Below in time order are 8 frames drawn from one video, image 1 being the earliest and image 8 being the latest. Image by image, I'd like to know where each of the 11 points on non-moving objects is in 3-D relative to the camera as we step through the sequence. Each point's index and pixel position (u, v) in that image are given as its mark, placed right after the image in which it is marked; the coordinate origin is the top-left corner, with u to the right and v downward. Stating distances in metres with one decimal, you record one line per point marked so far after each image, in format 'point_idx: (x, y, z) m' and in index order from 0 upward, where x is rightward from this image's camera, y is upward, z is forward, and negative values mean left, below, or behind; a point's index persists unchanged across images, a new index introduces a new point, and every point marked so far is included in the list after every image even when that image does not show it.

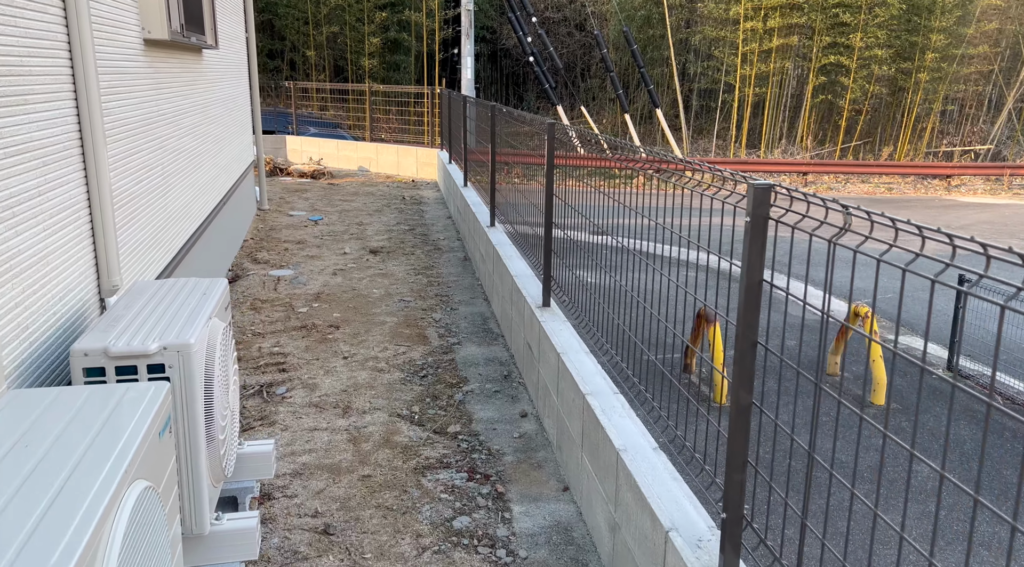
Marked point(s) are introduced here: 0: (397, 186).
0: (-1.6, +1.3, +11.3) m
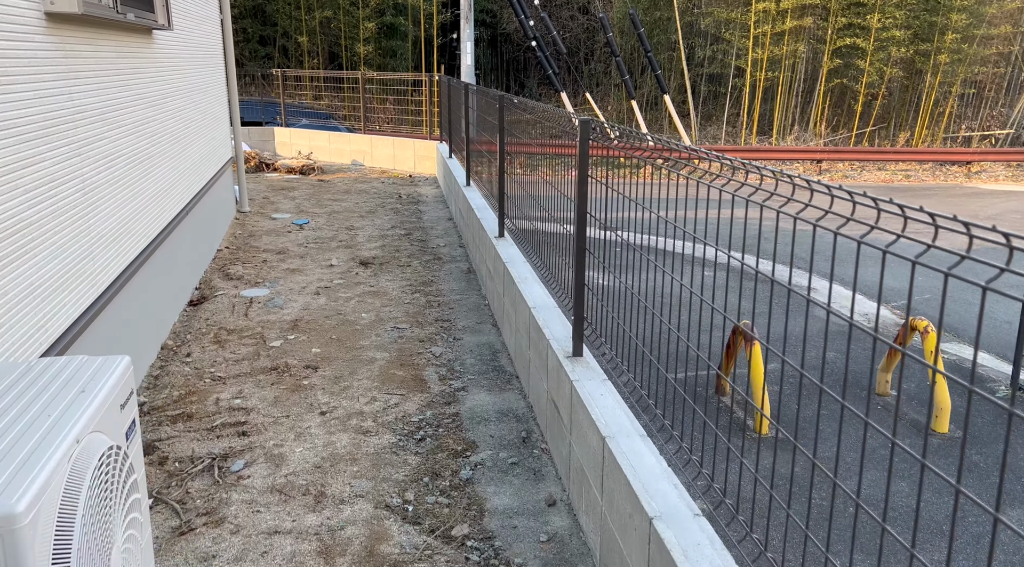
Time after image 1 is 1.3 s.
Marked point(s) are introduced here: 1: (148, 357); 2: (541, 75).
0: (-1.5, +1.3, +10.4) m
1: (-1.8, -0.4, +4.0) m
2: (+0.6, +5.1, +20.0) m
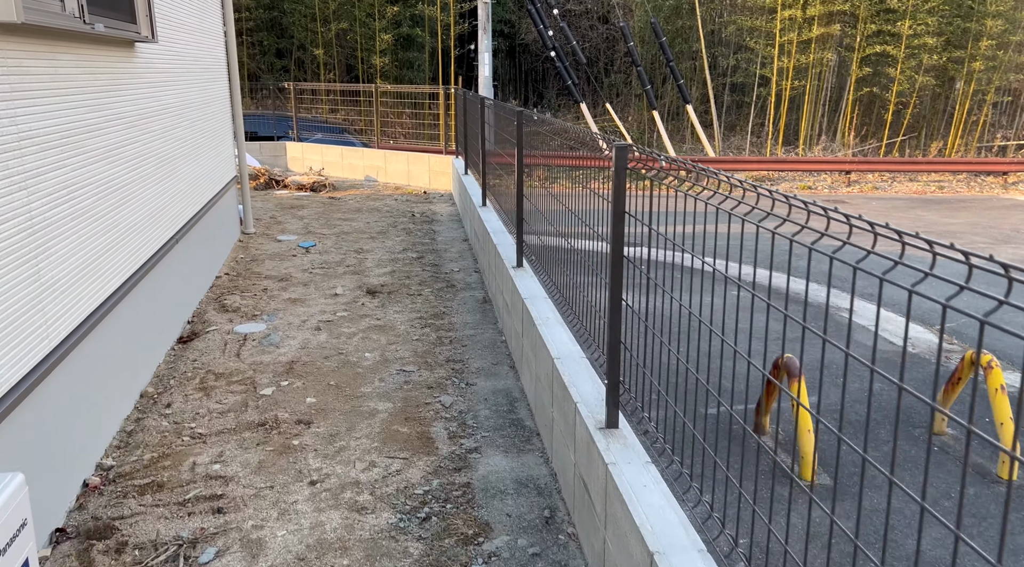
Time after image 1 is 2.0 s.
0: (-1.3, +1.0, +9.9) m
1: (-1.7, -0.5, +3.6) m
2: (+1.1, +4.7, +19.5) m
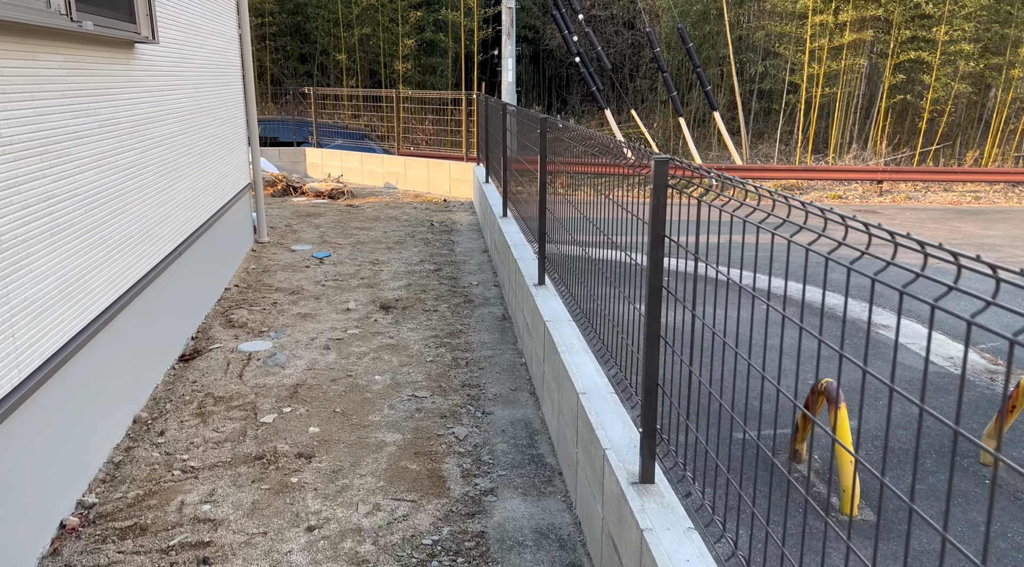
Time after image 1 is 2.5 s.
0: (-1.0, +0.9, +9.6) m
1: (-1.6, -0.6, +3.3) m
2: (+1.6, +4.5, +19.2) m
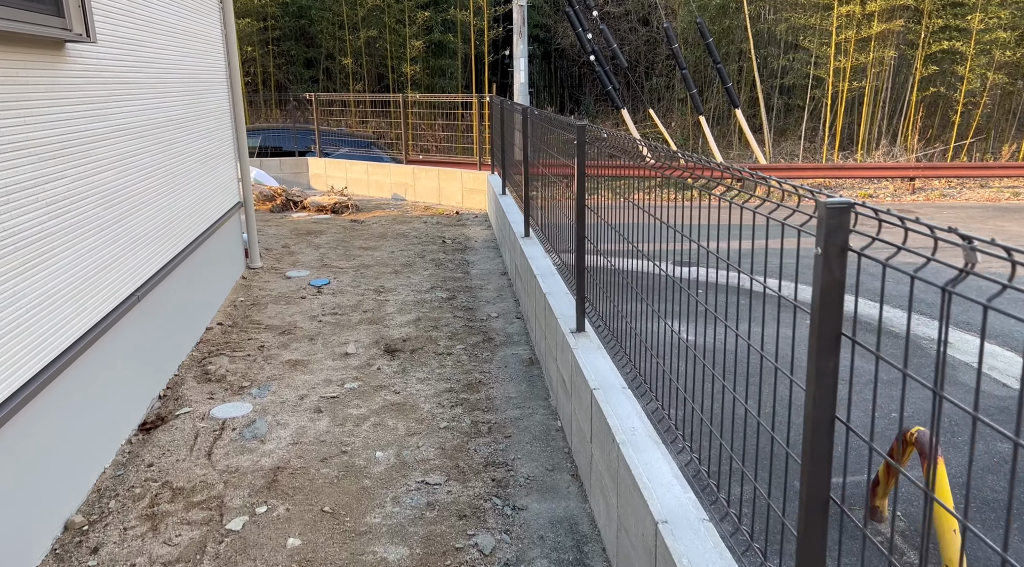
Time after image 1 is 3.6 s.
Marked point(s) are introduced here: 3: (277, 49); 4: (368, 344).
0: (-0.8, +0.7, +8.8) m
1: (-1.5, -0.8, +2.5) m
2: (+1.9, +4.3, +18.3) m
3: (-4.1, +4.1, +14.3) m
4: (-0.8, -0.3, +4.7) m
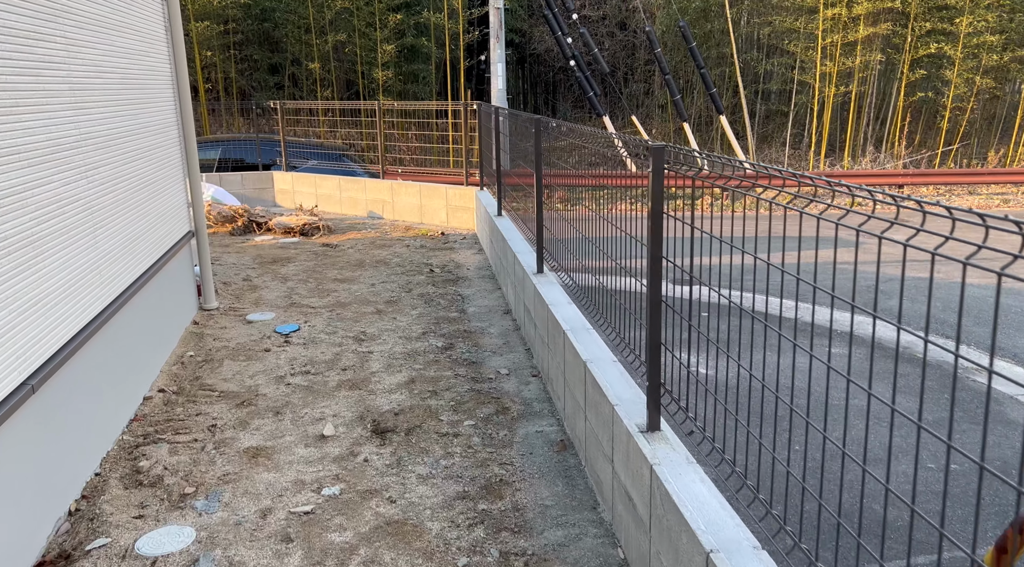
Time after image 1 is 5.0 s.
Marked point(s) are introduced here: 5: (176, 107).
0: (-0.9, +0.4, +7.8) m
1: (-1.3, -1.1, +1.4) m
2: (+1.4, +4.0, +17.5) m
3: (-4.4, +3.7, +13.2) m
4: (-0.7, -0.6, +3.7) m
5: (-2.2, +1.2, +5.5) m
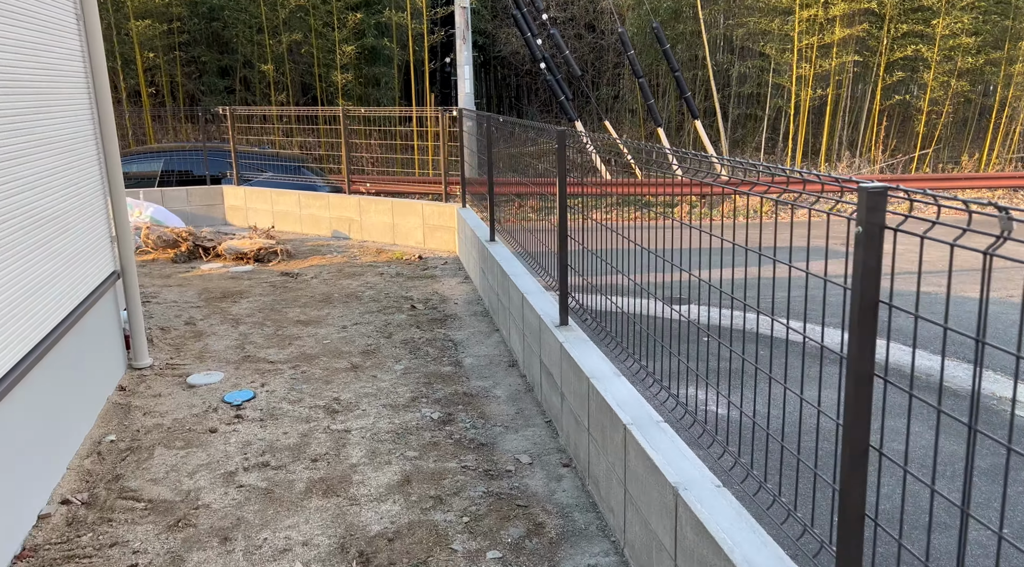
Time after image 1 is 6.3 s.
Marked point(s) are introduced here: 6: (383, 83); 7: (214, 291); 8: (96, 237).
0: (-1.0, +0.1, +6.8) m
1: (-1.0, -1.4, +0.4) m
2: (+0.8, +3.7, +16.5) m
3: (-4.8, +3.3, +12.0) m
4: (-0.6, -0.9, +2.7) m
5: (-2.2, +0.9, +4.4) m
6: (-1.9, +3.1, +12.6) m
7: (-2.2, -0.1, +6.2) m
8: (-2.2, +0.2, +4.3) m
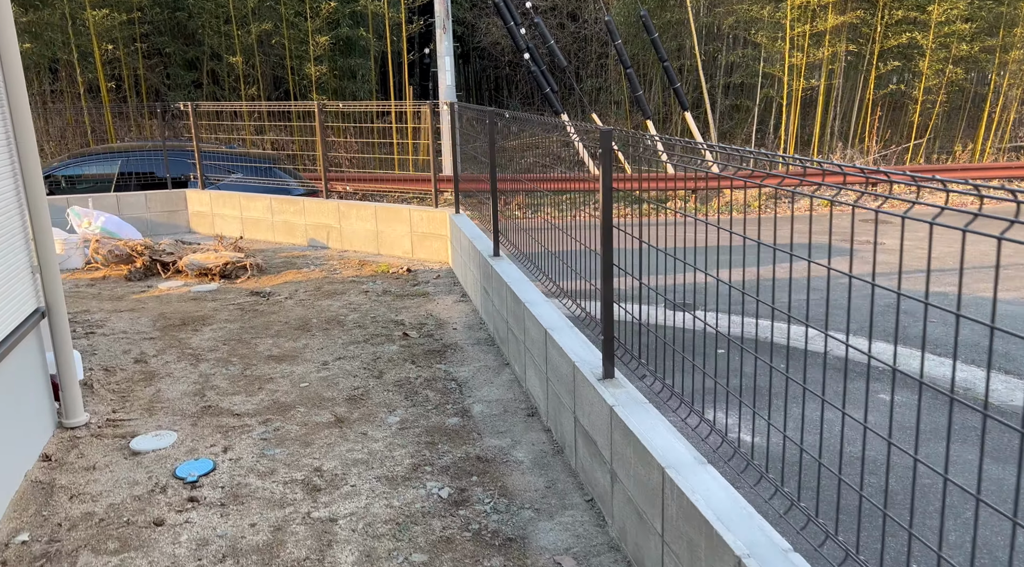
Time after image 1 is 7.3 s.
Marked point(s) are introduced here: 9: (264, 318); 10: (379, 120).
0: (-0.9, 0.0, +5.9) m
1: (-0.8, -1.5, -0.4) m
2: (+0.5, +3.6, +15.7) m
3: (-4.9, +3.2, +11.0) m
4: (-0.4, -1.0, +1.9) m
5: (-2.2, +0.8, +3.5) m
6: (-2.1, +3.0, +11.8) m
7: (-2.2, -0.2, +5.3) m
8: (-2.1, +0.1, +3.4) m
9: (-1.6, -0.2, +5.3) m
10: (-1.0, +1.5, +7.6) m
